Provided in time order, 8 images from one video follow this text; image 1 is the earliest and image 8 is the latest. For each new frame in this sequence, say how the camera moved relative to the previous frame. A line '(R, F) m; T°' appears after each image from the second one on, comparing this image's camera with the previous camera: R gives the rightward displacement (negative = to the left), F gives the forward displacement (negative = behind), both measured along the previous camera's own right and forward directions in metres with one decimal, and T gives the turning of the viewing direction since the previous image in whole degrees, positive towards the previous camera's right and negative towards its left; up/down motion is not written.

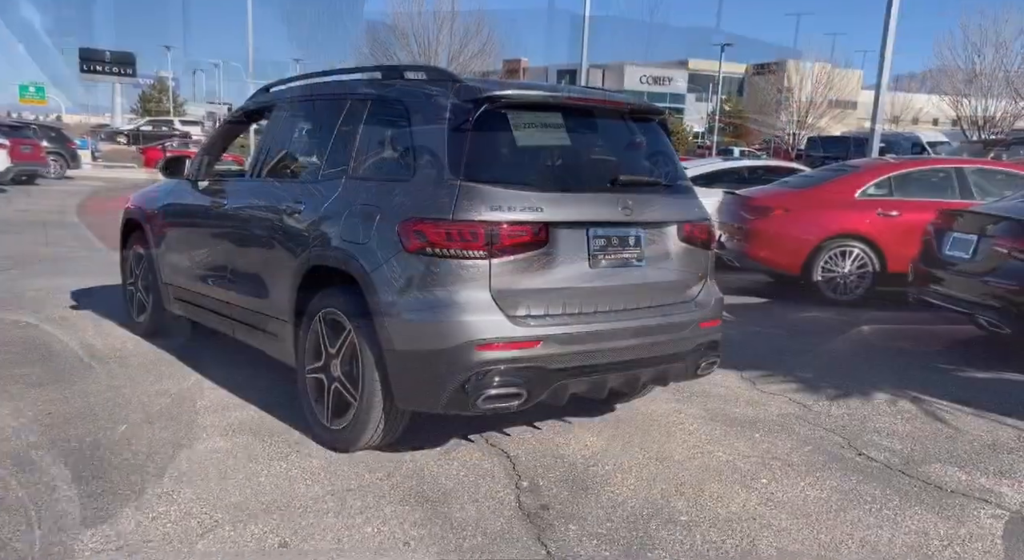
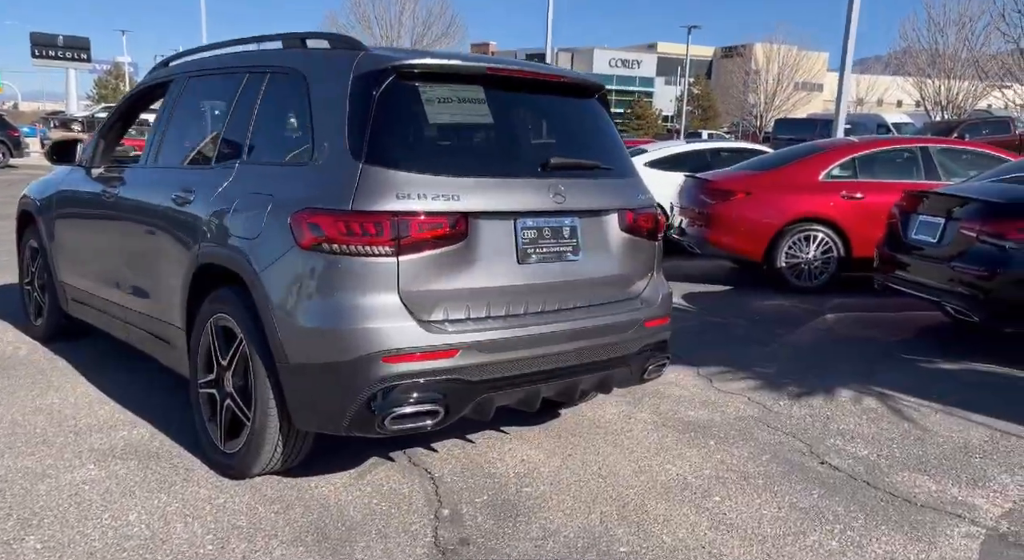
(+0.2, +0.4) m; +2°
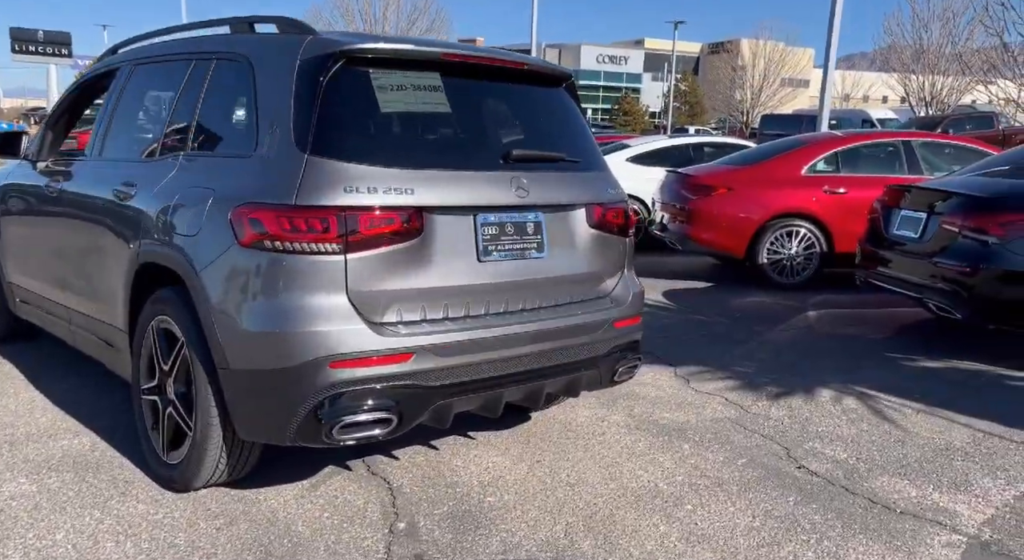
(+0.1, +0.2) m; +1°
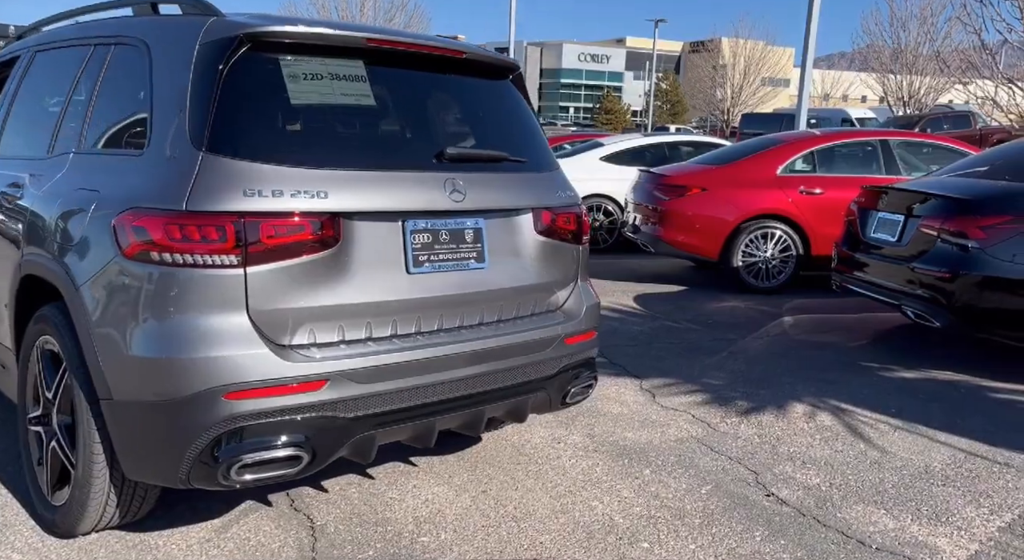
(+0.2, +0.3) m; +1°
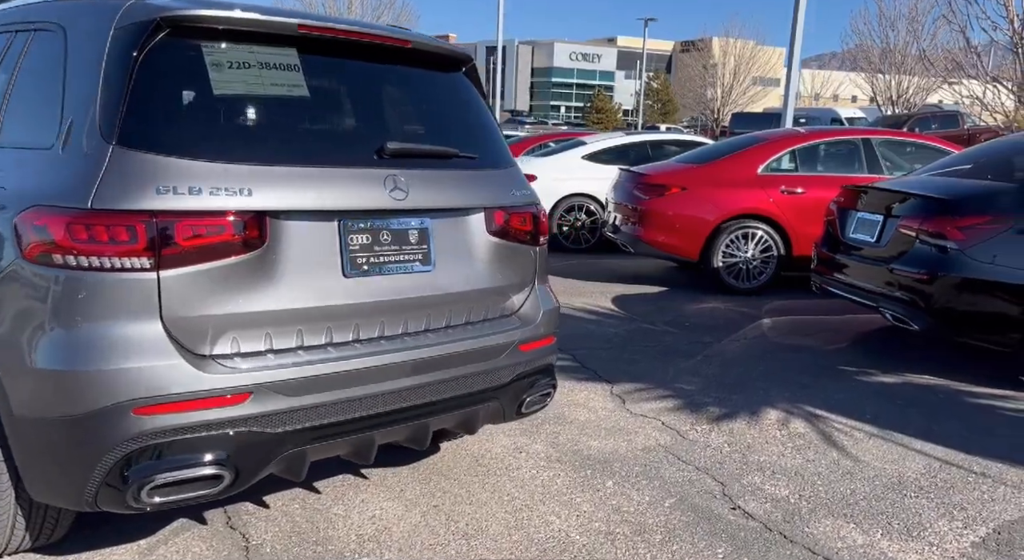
(+0.2, +0.2) m; +1°
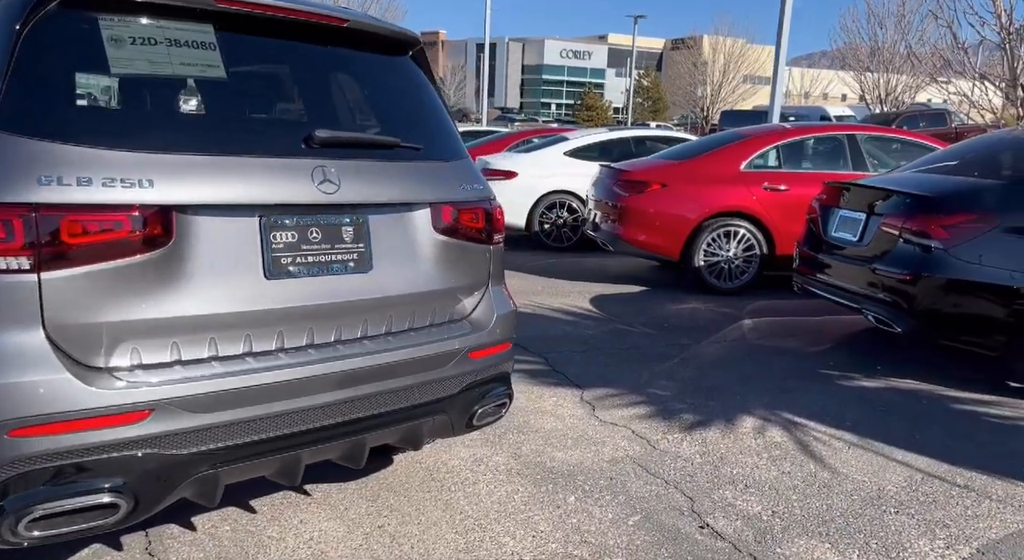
(+0.2, +0.2) m; +1°
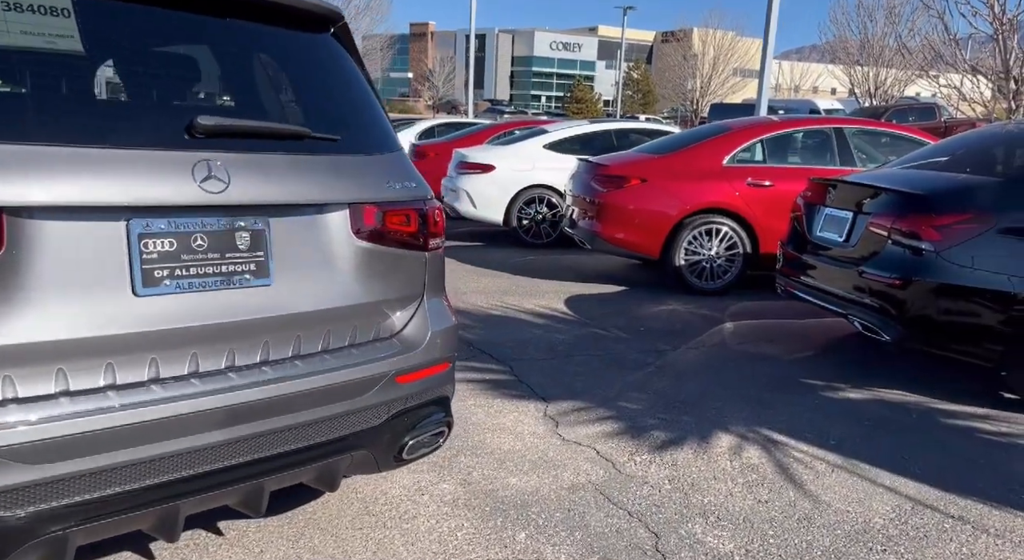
(+0.2, +0.4) m; +1°
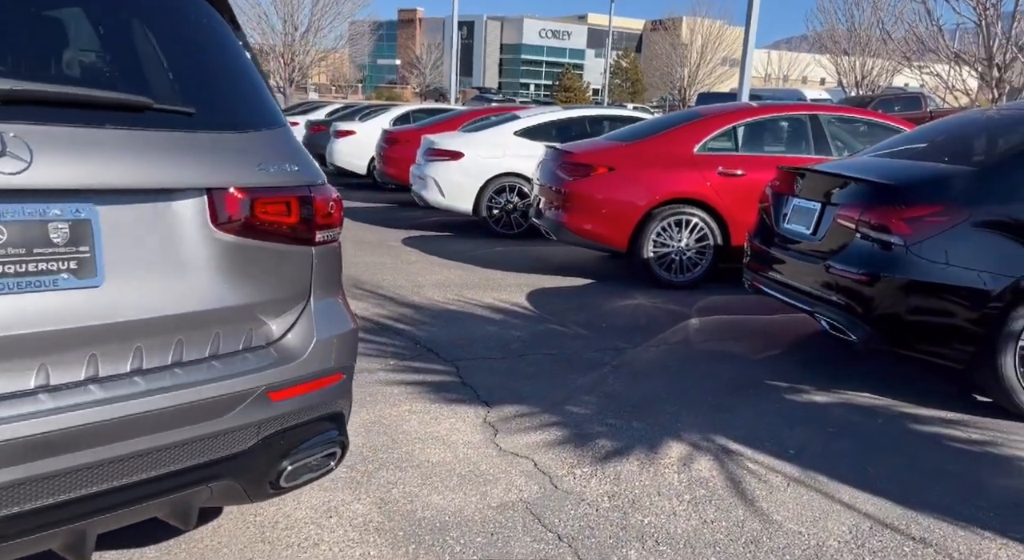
(+0.3, +0.3) m; +1°
